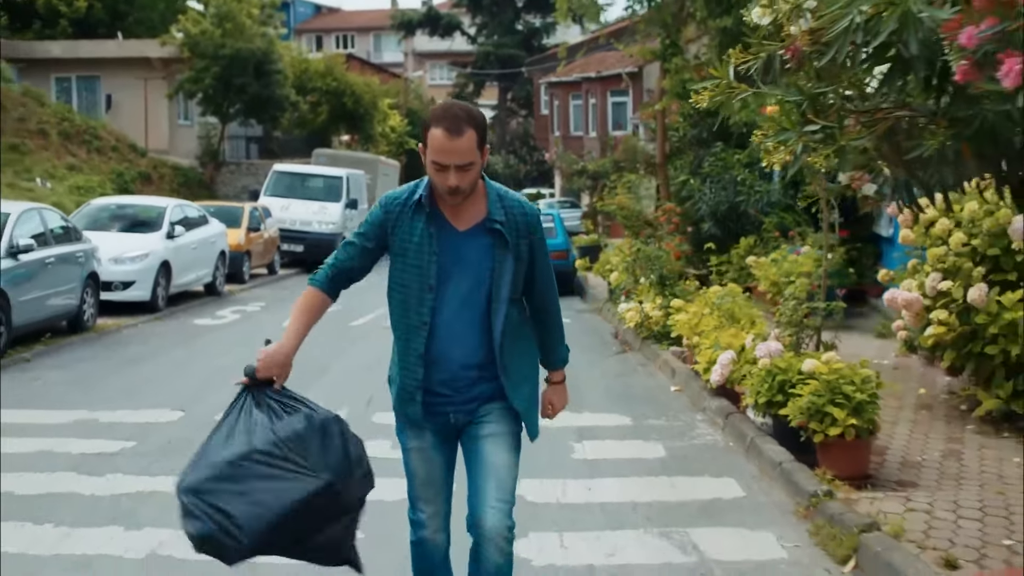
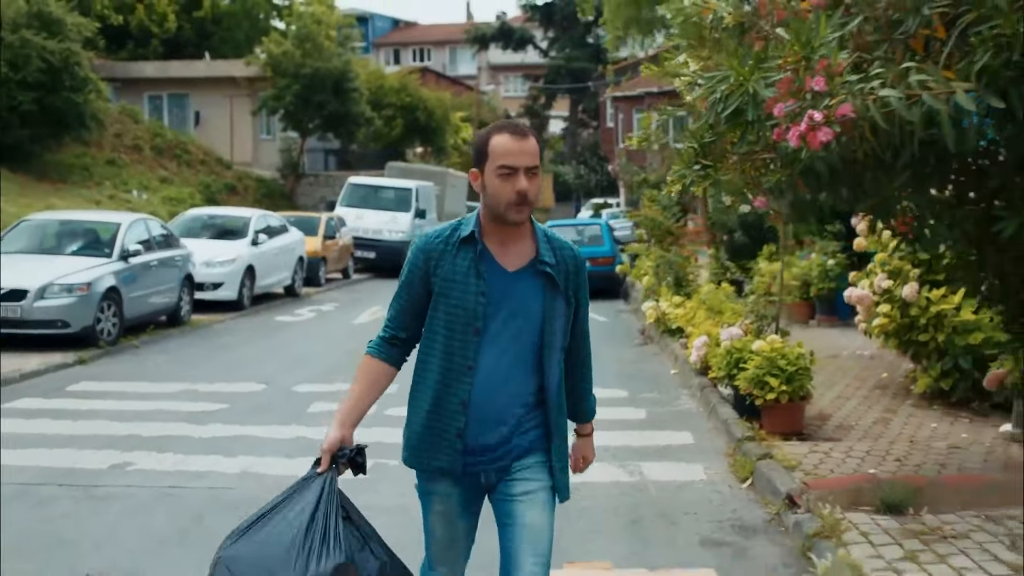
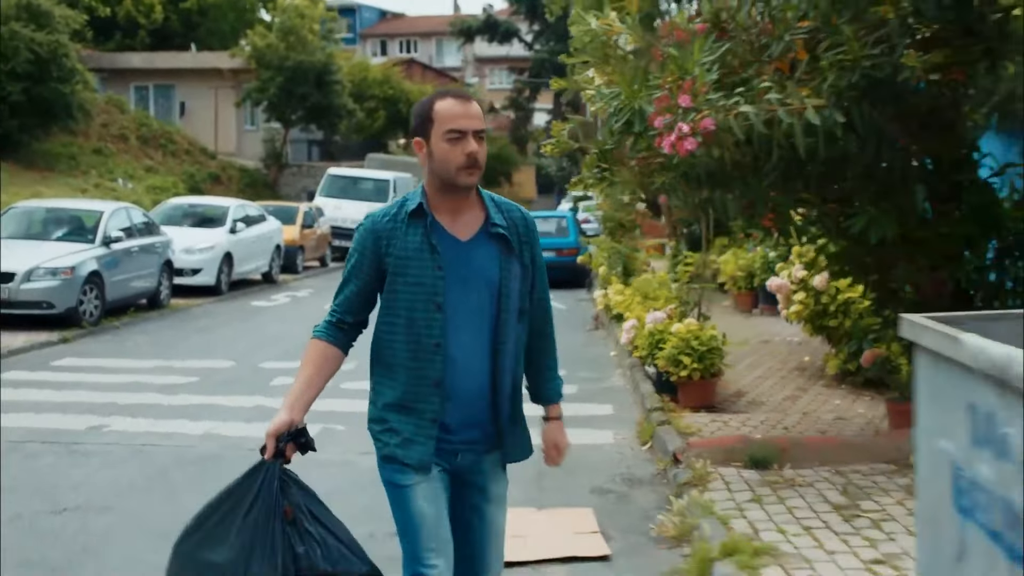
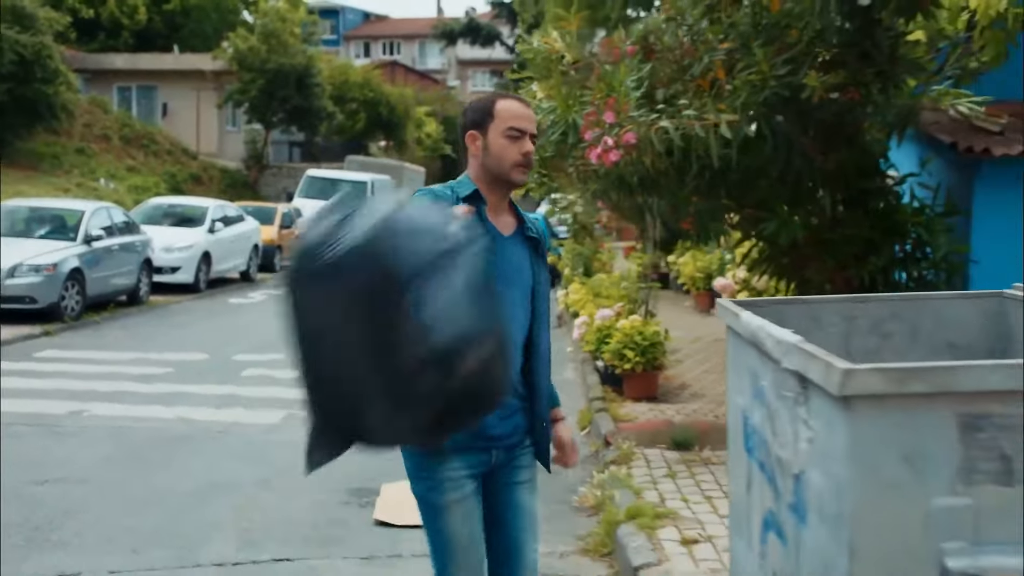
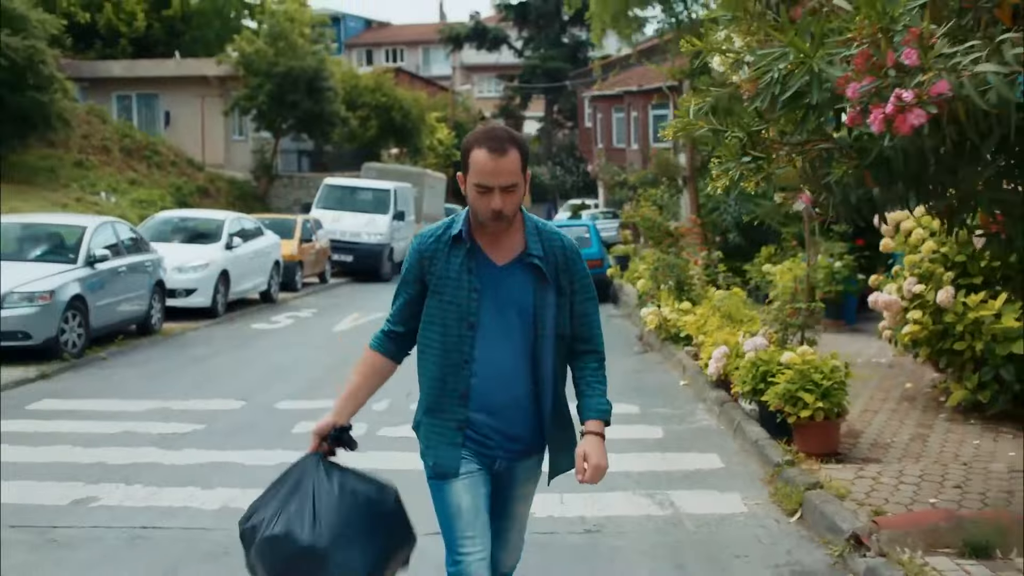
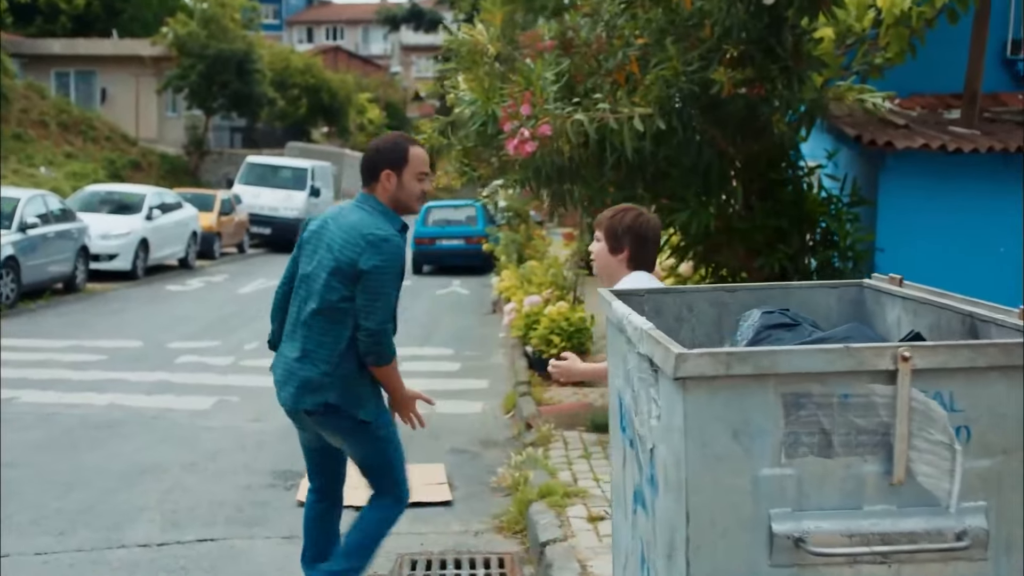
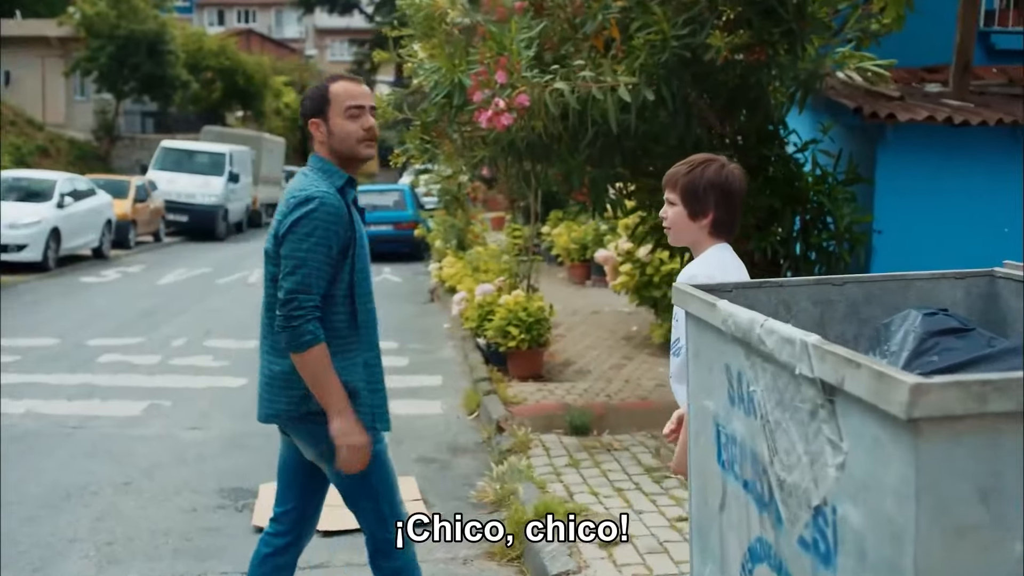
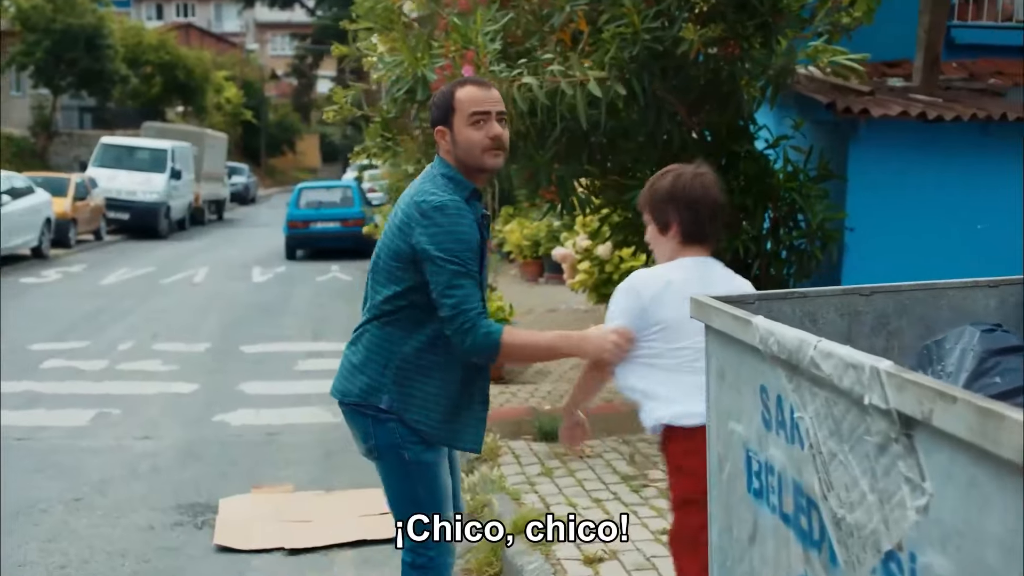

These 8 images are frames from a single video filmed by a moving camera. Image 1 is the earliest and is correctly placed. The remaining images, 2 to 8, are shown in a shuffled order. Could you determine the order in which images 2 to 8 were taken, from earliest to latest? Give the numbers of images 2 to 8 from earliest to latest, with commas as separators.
5, 2, 3, 4, 6, 7, 8
